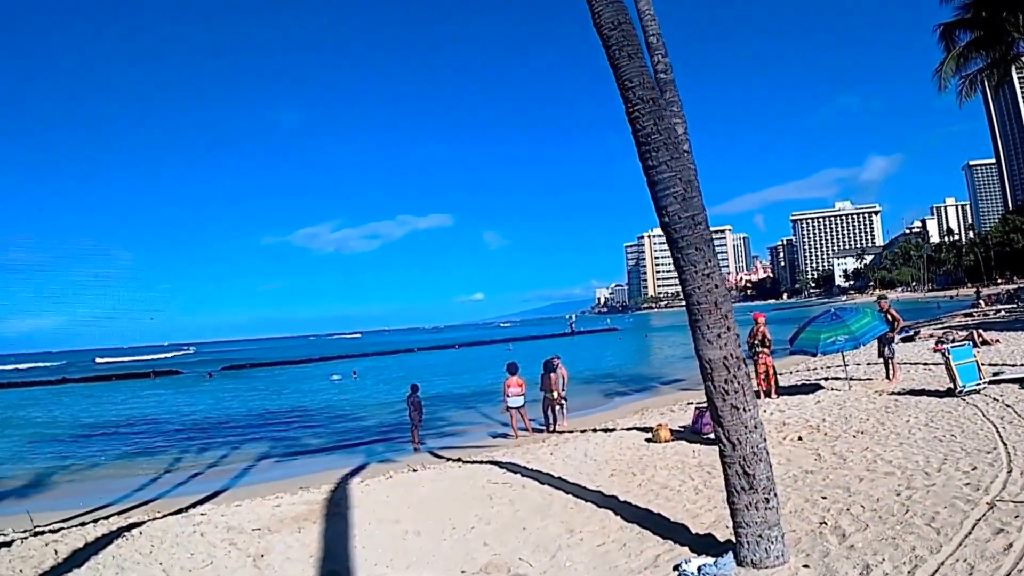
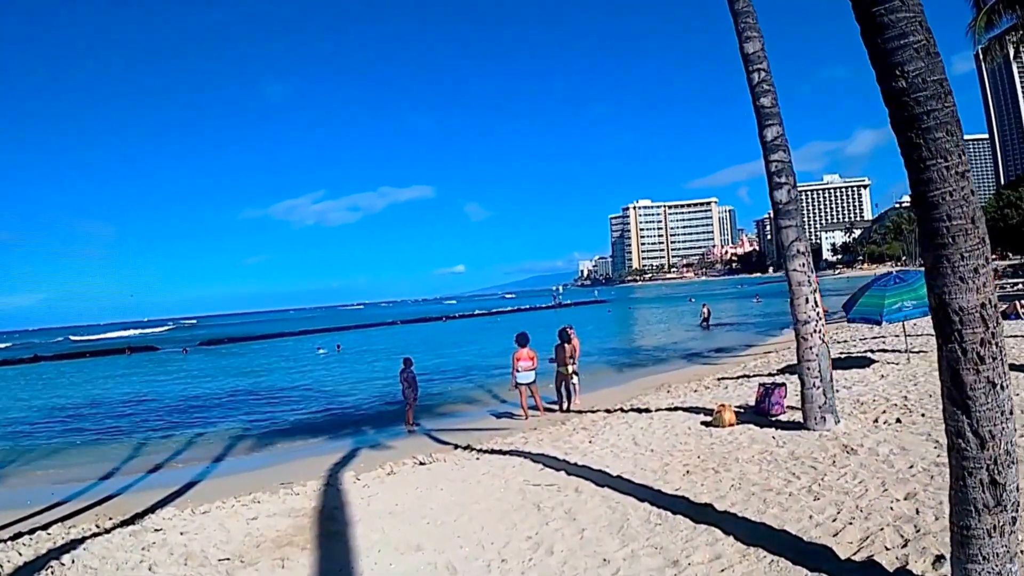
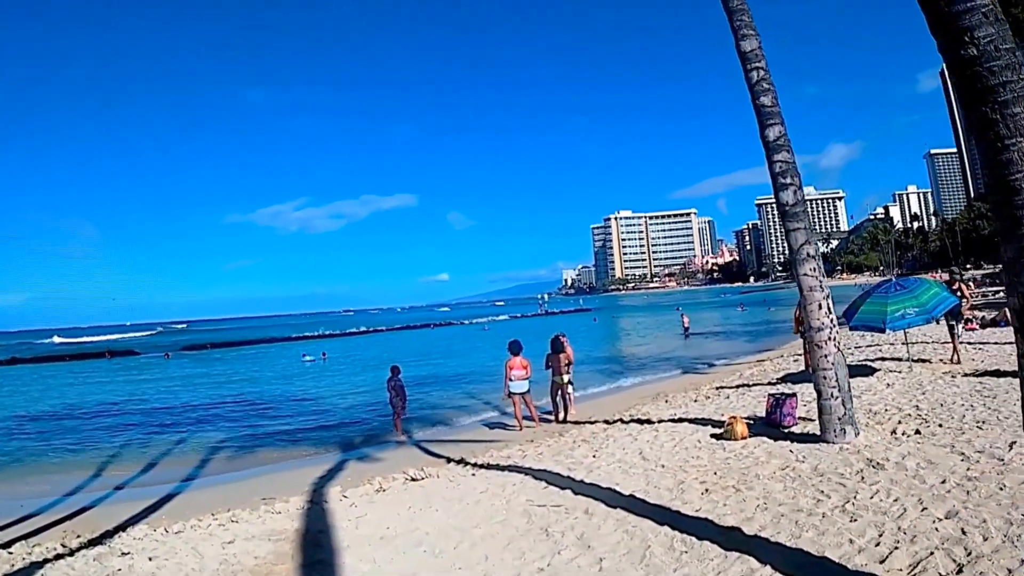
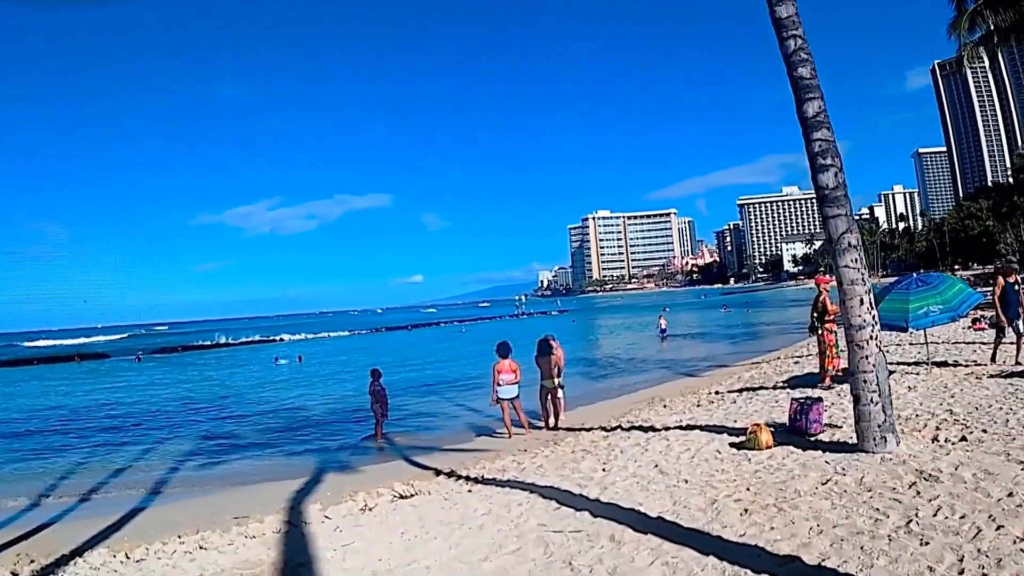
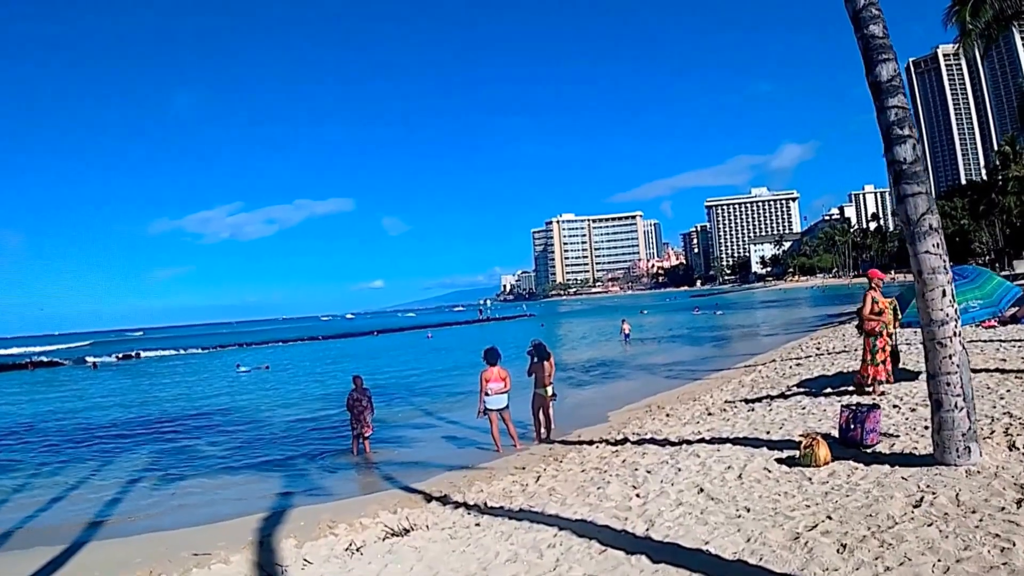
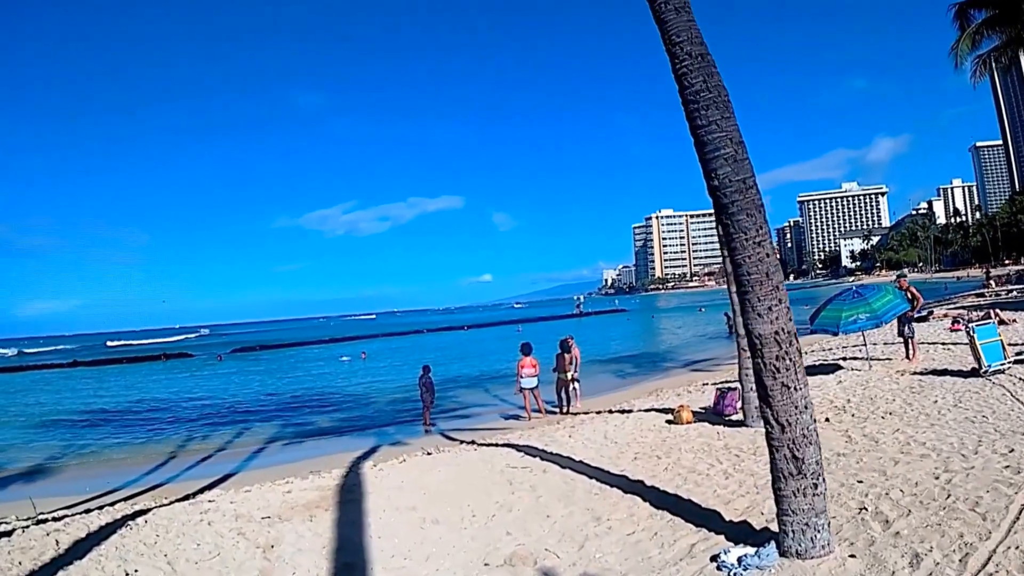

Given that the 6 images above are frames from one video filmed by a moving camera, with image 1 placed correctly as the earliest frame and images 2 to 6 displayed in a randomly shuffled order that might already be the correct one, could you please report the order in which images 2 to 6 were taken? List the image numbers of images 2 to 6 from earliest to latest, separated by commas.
6, 2, 3, 4, 5
